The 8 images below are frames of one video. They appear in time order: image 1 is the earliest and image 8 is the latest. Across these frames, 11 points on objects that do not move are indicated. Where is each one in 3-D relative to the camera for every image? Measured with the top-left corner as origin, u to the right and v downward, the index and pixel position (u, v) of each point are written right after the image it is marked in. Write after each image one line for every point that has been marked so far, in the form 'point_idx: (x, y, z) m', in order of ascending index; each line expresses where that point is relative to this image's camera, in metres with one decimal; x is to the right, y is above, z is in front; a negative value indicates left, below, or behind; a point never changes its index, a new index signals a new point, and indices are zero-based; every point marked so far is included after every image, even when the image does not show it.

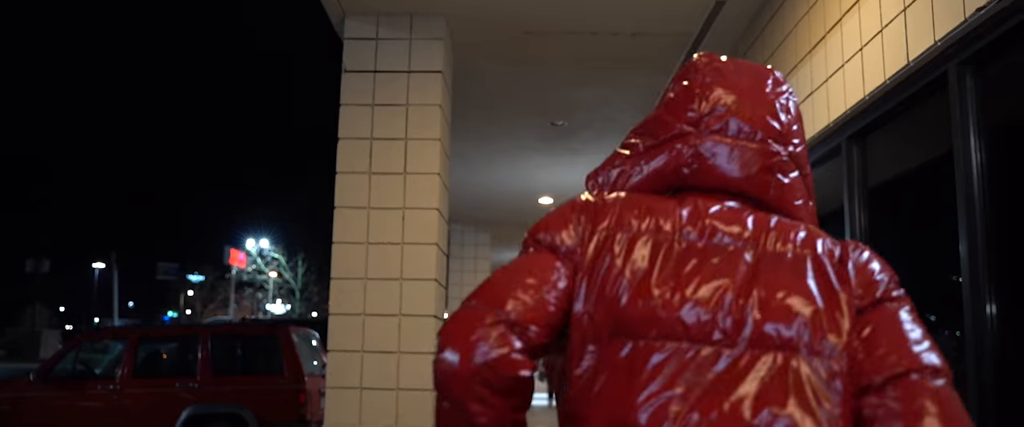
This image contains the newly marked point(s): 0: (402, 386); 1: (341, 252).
0: (-0.7, -1.0, +5.1) m
1: (-1.1, -0.2, +5.3) m
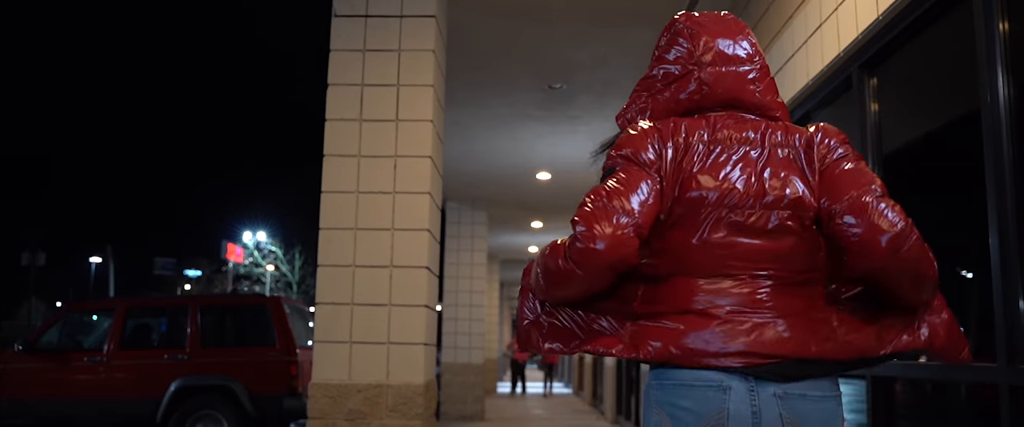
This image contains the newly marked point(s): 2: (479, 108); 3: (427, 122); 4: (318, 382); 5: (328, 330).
0: (-0.7, -0.7, +4.9) m
1: (-1.1, +0.1, +5.1) m
2: (-0.3, +1.1, +8.6) m
3: (-0.5, +0.5, +5.2) m
4: (-1.1, -1.0, +4.9) m
5: (-1.1, -0.7, +5.0) m
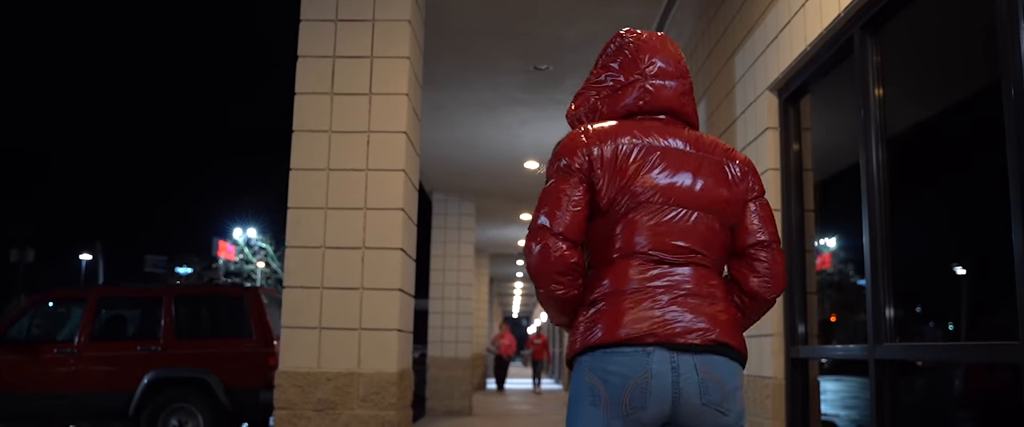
0: (-0.8, -0.6, +4.7) m
1: (-1.2, +0.2, +4.8) m
2: (-0.5, +1.2, +8.3) m
3: (-0.6, +0.7, +4.9) m
4: (-1.2, -0.8, +4.6) m
5: (-1.2, -0.6, +4.7) m
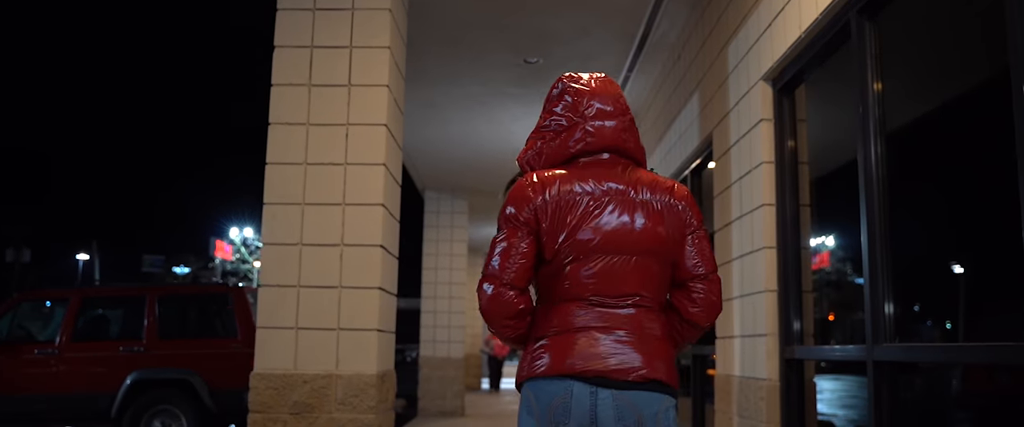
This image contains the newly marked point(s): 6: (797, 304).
0: (-0.9, -0.6, +4.5) m
1: (-1.3, +0.2, +4.7) m
2: (-0.6, +1.2, +8.2) m
3: (-0.7, +0.7, +4.7) m
4: (-1.3, -0.8, +4.5) m
5: (-1.3, -0.5, +4.5) m
6: (+1.4, -0.5, +4.2) m
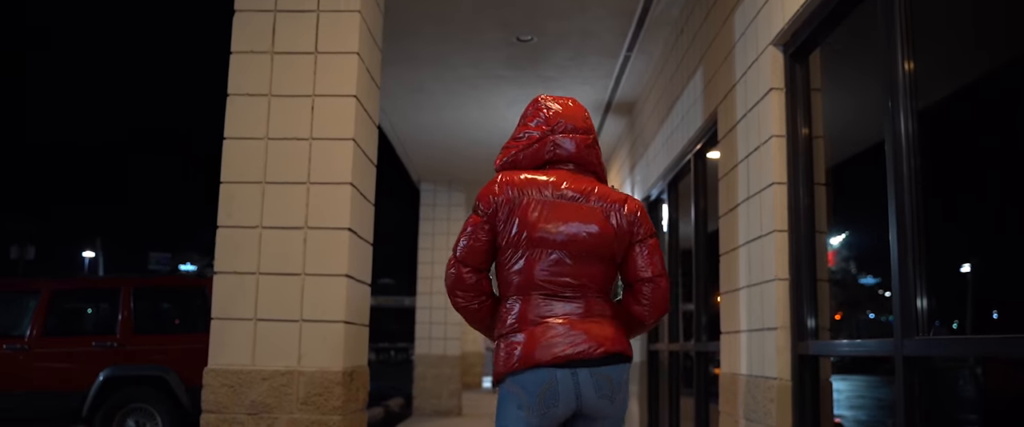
0: (-1.0, -0.5, +4.0) m
1: (-1.4, +0.3, +4.2) m
2: (-0.6, +1.3, +7.7) m
3: (-0.8, +0.8, +4.3) m
4: (-1.4, -0.7, +4.0) m
5: (-1.3, -0.4, +4.1) m
6: (+1.3, -0.4, +3.8) m
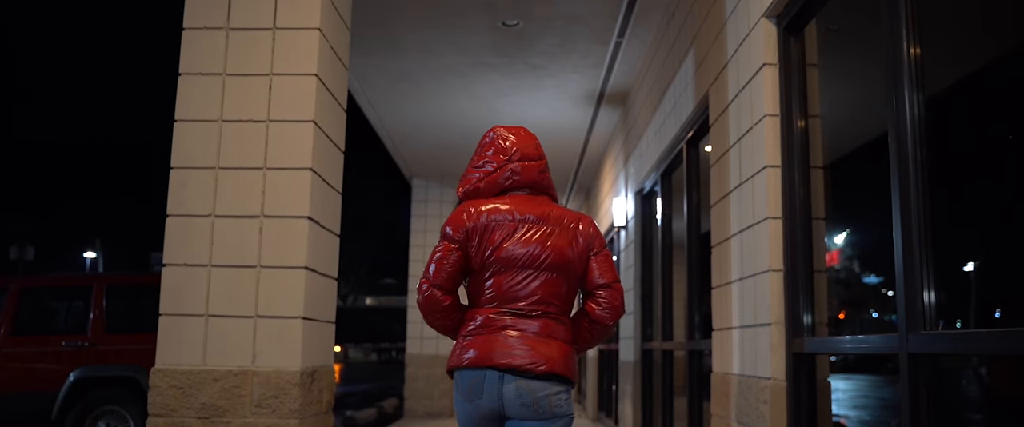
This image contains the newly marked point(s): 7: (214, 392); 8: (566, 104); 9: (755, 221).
0: (-1.1, -0.4, +3.7) m
1: (-1.5, +0.4, +3.9) m
2: (-0.7, +1.4, +7.4) m
3: (-0.9, +0.8, +4.0) m
4: (-1.5, -0.7, +3.7) m
5: (-1.5, -0.4, +3.8) m
6: (+1.2, -0.3, +3.5) m
7: (-1.3, -0.8, +3.7) m
8: (+0.5, +1.1, +8.8) m
9: (+1.1, 0.0, +3.8) m
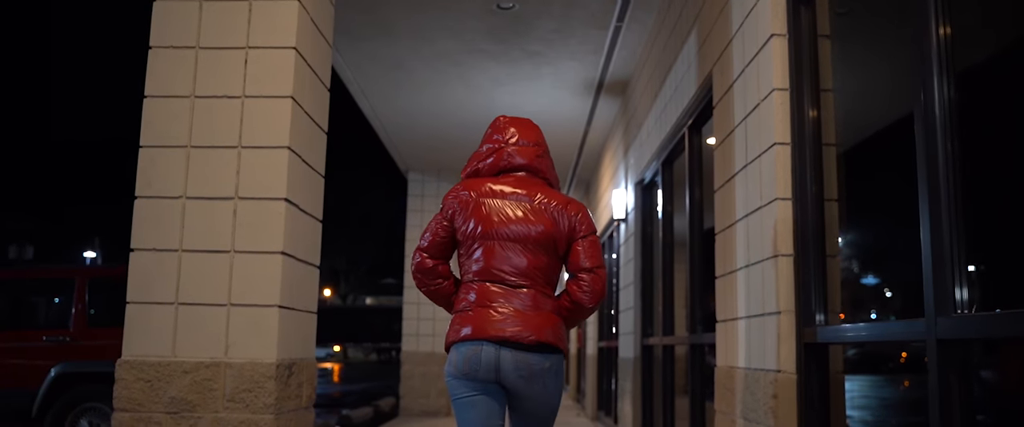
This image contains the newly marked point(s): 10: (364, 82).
0: (-1.1, -0.4, +3.5) m
1: (-1.5, +0.4, +3.7) m
2: (-0.8, +1.4, +7.2) m
3: (-0.9, +0.9, +3.7) m
4: (-1.5, -0.6, +3.5) m
5: (-1.5, -0.3, +3.5) m
6: (+1.2, -0.2, +3.2) m
7: (-1.3, -0.7, +3.4) m
8: (+0.5, +1.2, +8.6) m
9: (+1.0, 0.0, +3.5) m
10: (-1.4, +1.3, +8.3) m
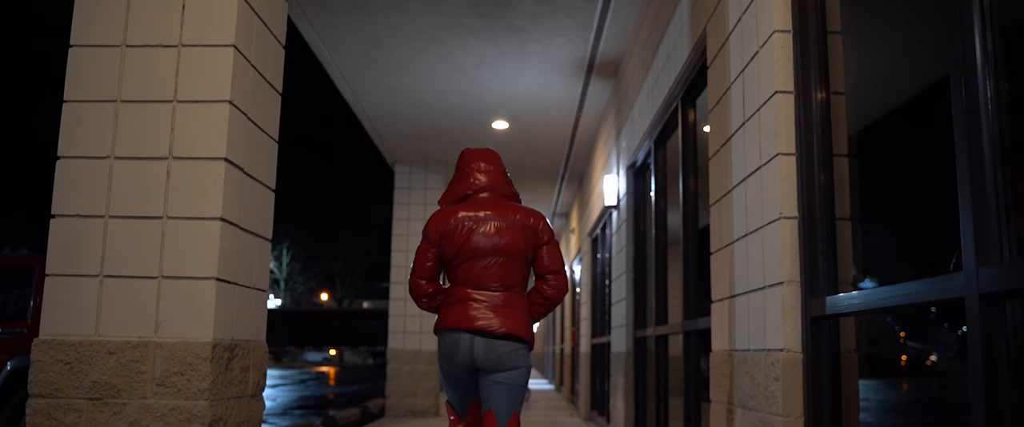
0: (-1.2, -0.2, +3.1) m
1: (-1.6, +0.6, +3.3) m
2: (-0.9, +1.6, +6.8) m
3: (-1.1, +1.1, +3.3) m
4: (-1.7, -0.5, +3.1) m
5: (-1.6, -0.2, +3.1) m
6: (+1.0, -0.1, +2.8) m
7: (-1.4, -0.5, +3.0) m
8: (+0.4, +1.3, +8.2) m
9: (+0.9, +0.2, +3.1) m
10: (-1.6, +1.4, +7.9) m
